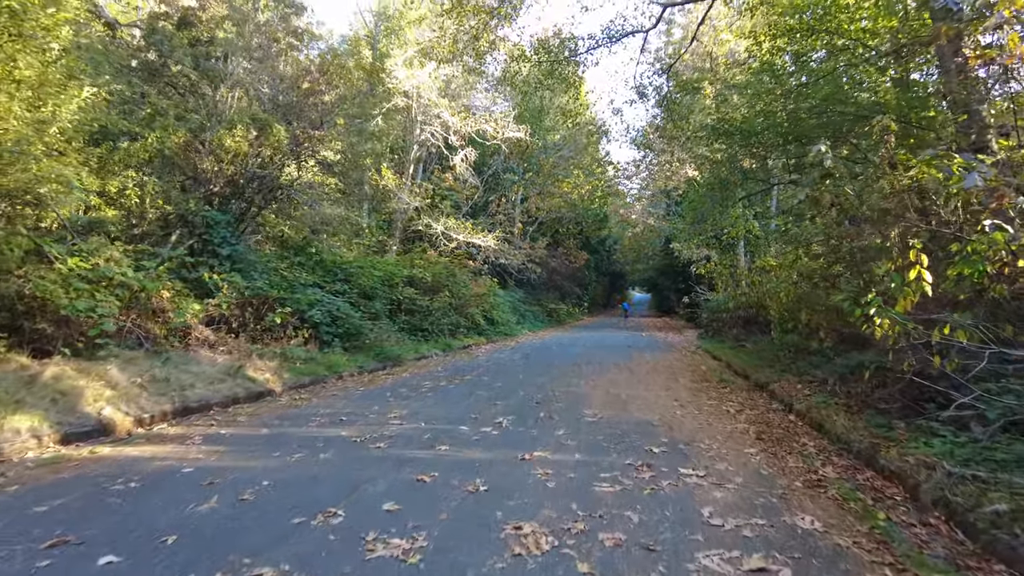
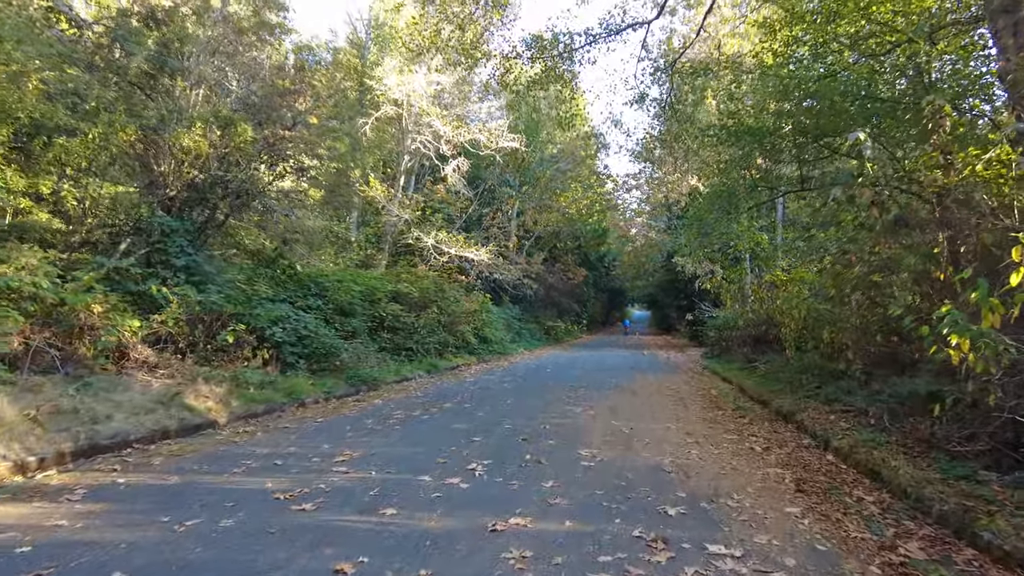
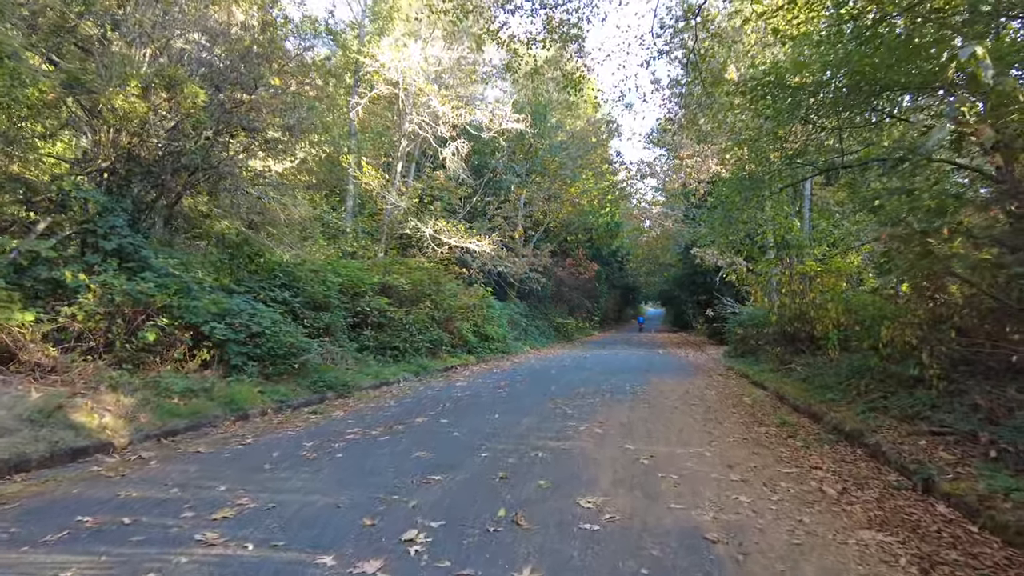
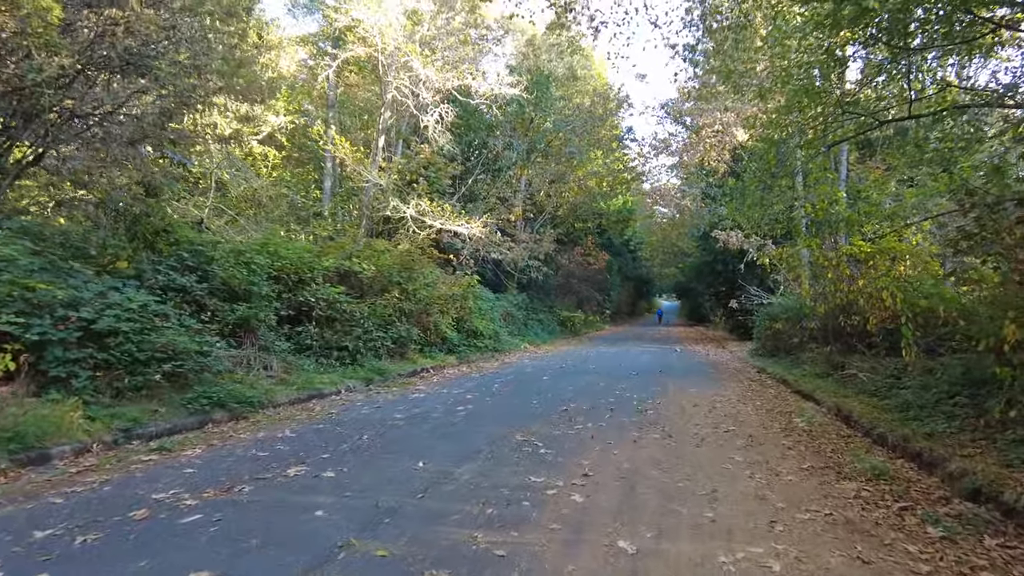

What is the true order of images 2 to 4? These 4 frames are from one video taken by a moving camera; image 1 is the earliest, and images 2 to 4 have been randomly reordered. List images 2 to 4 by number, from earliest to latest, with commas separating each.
2, 3, 4
